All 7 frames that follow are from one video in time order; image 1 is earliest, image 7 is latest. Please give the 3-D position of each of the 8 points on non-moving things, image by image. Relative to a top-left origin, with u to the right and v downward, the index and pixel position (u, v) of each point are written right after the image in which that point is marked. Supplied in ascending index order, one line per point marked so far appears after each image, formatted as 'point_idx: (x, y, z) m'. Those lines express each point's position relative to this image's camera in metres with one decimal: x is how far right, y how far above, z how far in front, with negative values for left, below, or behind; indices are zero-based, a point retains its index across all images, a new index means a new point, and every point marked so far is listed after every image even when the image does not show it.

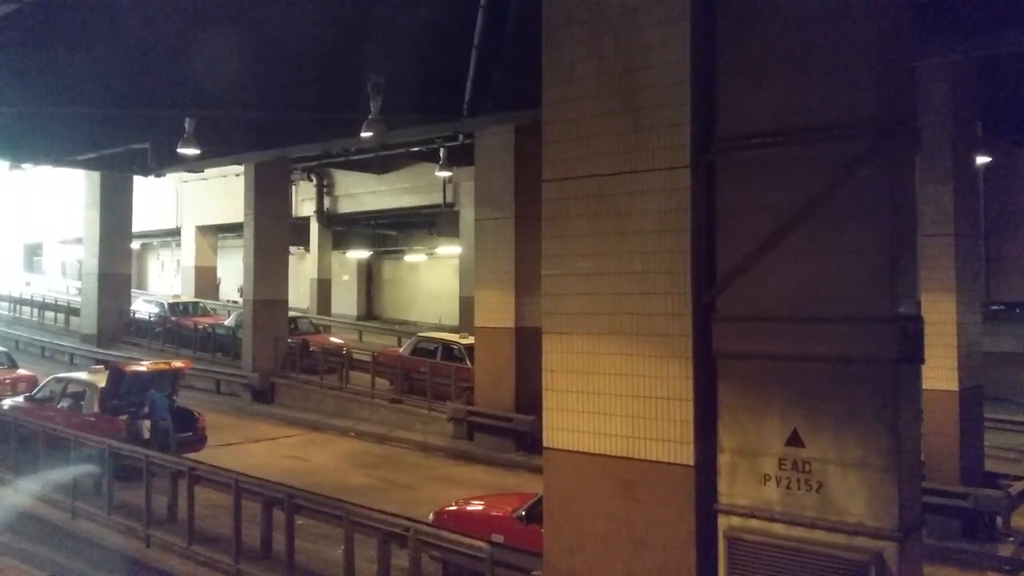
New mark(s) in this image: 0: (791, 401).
0: (+1.9, -0.8, +5.7) m
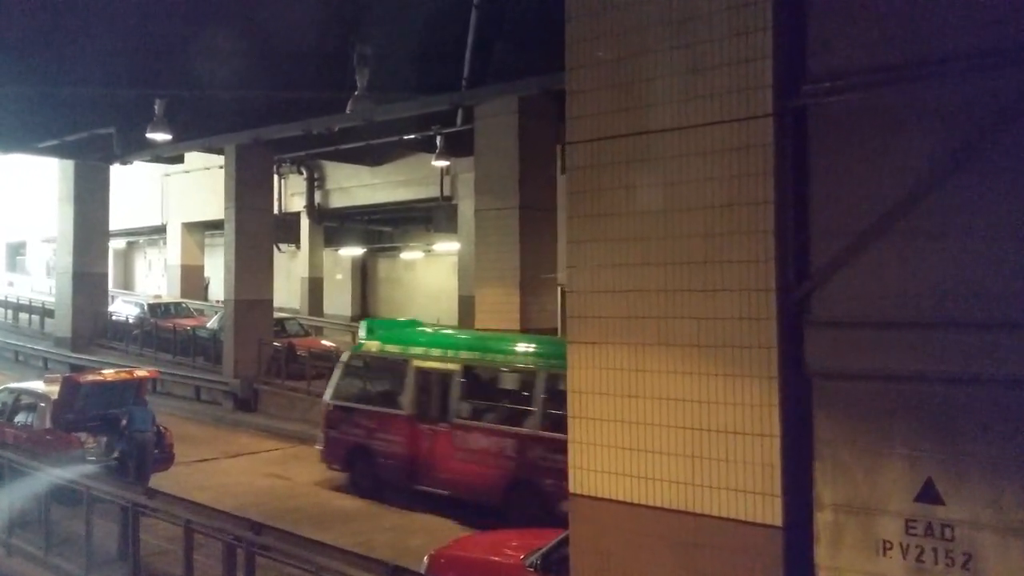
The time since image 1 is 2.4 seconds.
0: (+2.0, -0.7, +4.1) m
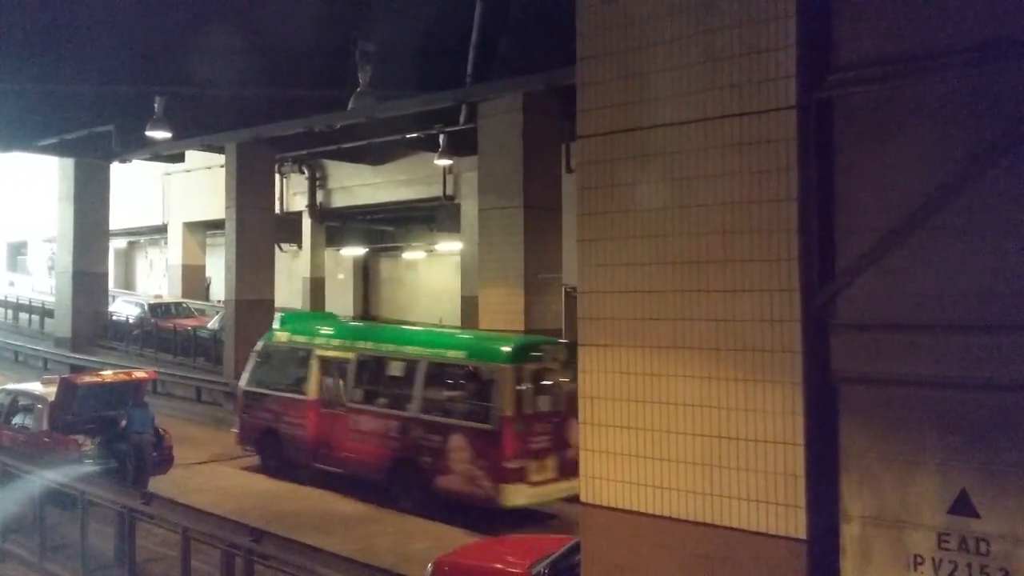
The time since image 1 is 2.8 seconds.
0: (+2.0, -0.7, +3.9) m
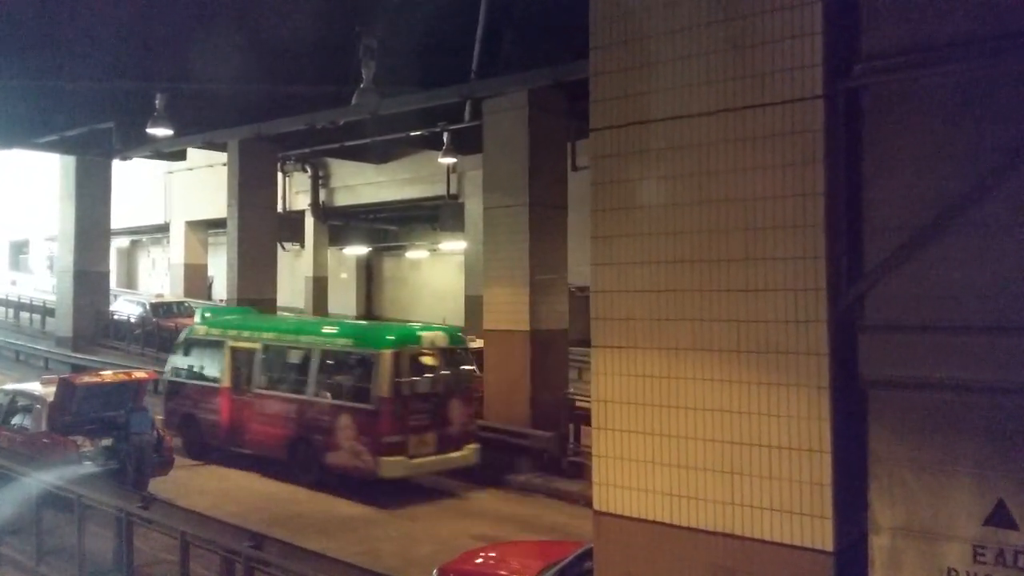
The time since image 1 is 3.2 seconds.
0: (+2.1, -0.7, +3.7) m
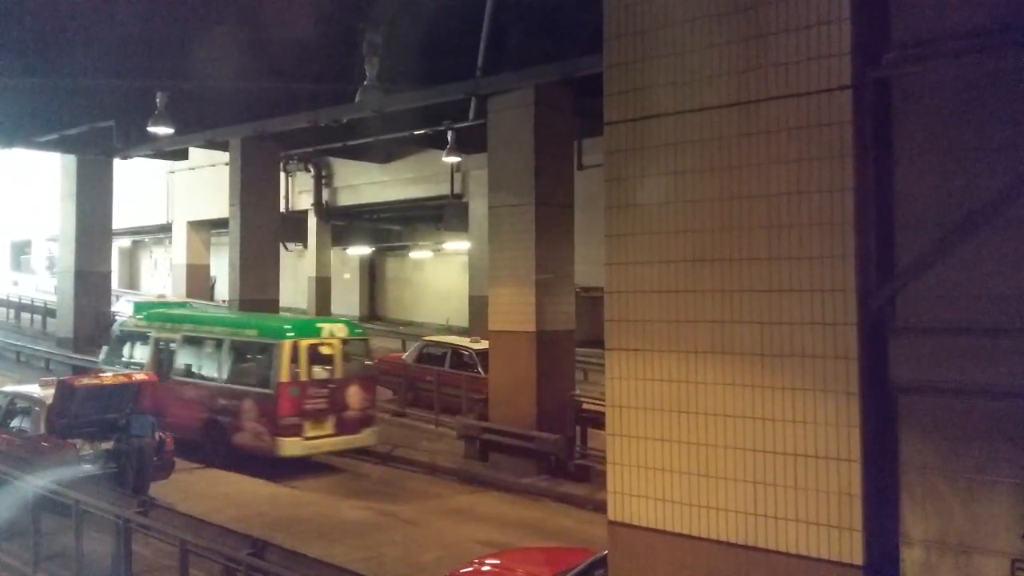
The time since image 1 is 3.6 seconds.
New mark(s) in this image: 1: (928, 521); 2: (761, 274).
0: (+2.1, -0.7, +3.5) m
1: (+1.8, -1.0, +3.7) m
2: (+1.2, +0.1, +4.0) m
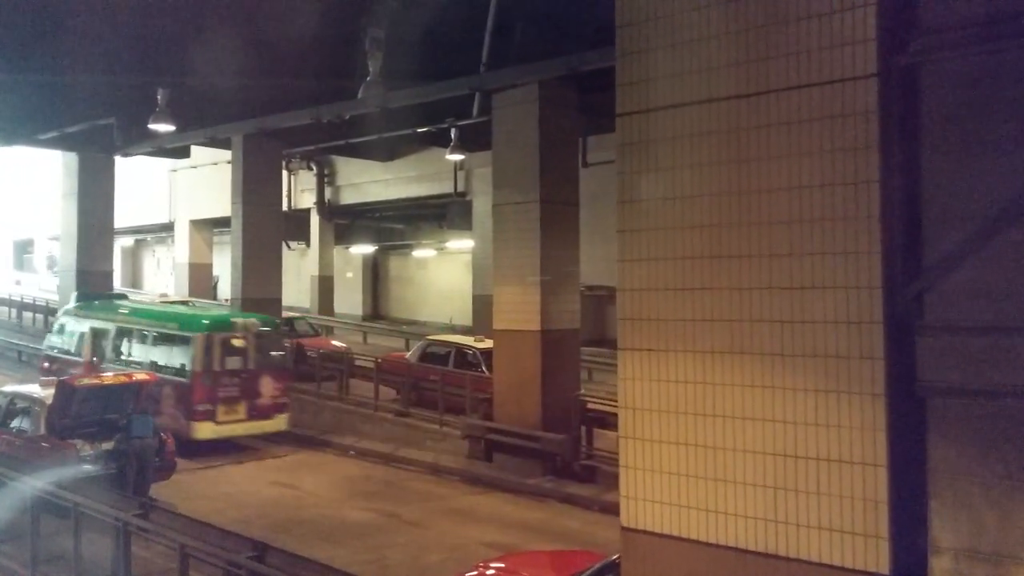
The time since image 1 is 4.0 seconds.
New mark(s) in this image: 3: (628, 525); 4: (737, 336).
0: (+2.2, -0.7, +3.3) m
1: (+1.9, -1.0, +3.6) m
2: (+1.2, +0.1, +3.8) m
3: (+0.6, -1.2, +4.3) m
4: (+1.0, -0.2, +3.9) m
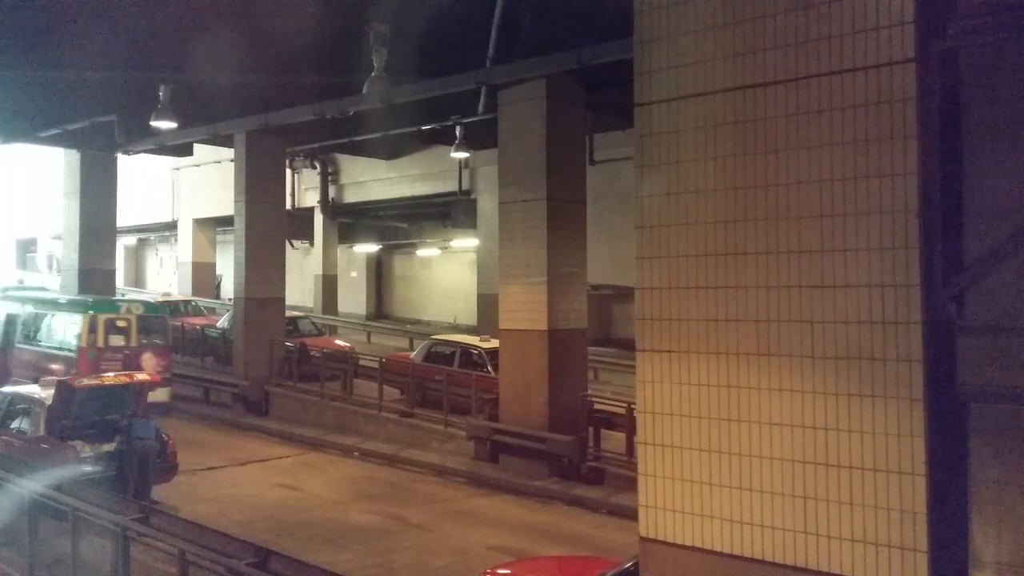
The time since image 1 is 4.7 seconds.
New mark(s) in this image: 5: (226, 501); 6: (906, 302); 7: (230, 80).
0: (+2.3, -0.7, +3.1) m
1: (+1.9, -1.0, +3.4) m
2: (+1.3, +0.1, +3.6) m
3: (+0.6, -1.2, +4.1) m
4: (+1.1, -0.2, +3.7) m
5: (-3.9, -3.0, +11.7) m
6: (+1.6, -0.1, +3.4) m
7: (-4.8, +3.5, +14.6) m
